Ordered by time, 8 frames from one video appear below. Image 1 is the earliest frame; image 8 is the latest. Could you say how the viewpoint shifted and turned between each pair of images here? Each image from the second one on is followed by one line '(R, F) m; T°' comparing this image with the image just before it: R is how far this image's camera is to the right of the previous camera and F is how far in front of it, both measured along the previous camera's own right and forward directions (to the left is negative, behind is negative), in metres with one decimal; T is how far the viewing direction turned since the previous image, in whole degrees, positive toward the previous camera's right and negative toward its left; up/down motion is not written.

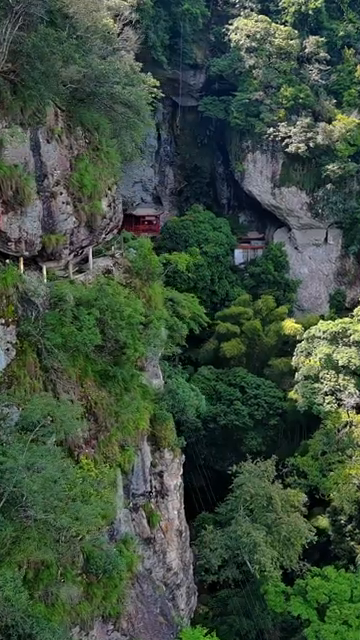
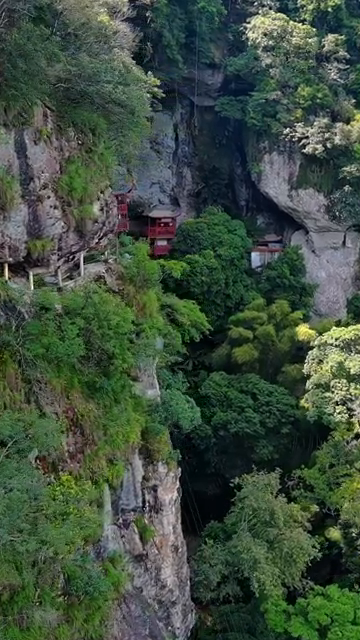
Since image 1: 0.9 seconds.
(+0.6, +0.6) m; -2°
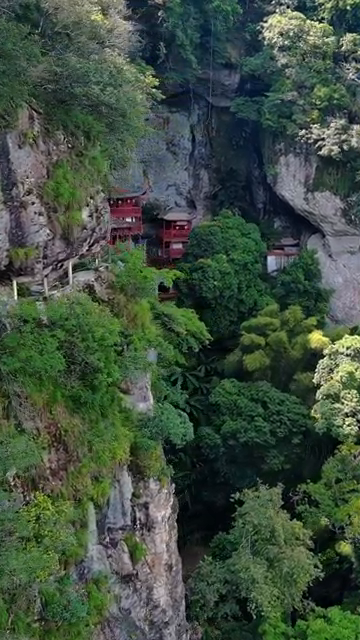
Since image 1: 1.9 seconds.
(+0.6, +0.6) m; -2°
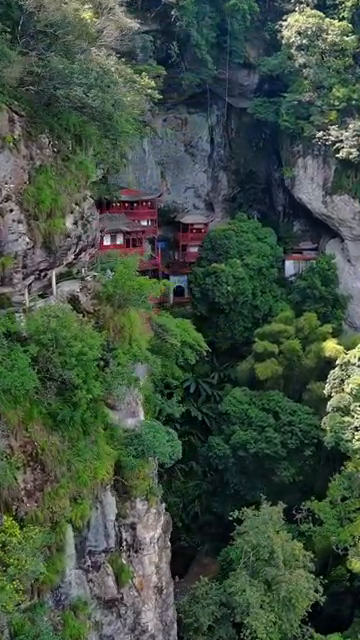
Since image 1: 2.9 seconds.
(+0.6, +0.6) m; -2°
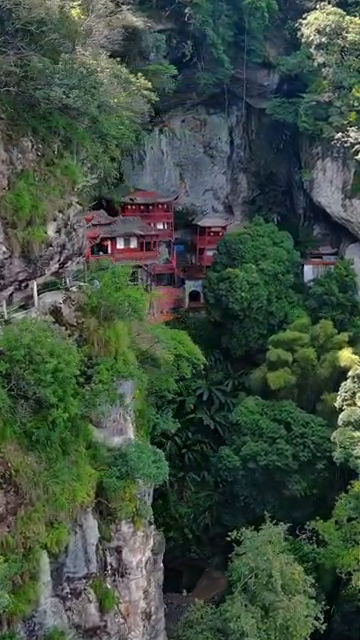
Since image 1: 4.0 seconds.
(+0.6, +0.7) m; -2°
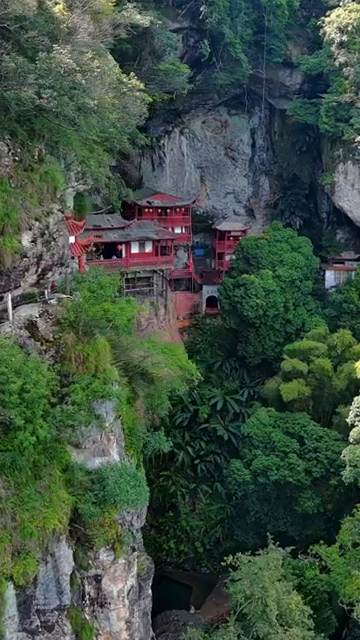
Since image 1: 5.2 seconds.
(+0.7, +0.8) m; -2°
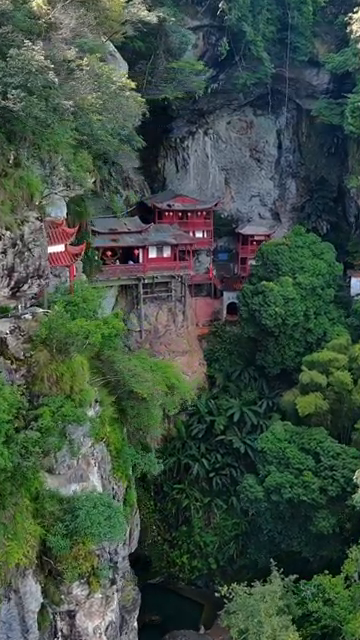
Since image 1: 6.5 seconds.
(+0.7, +0.9) m; -3°
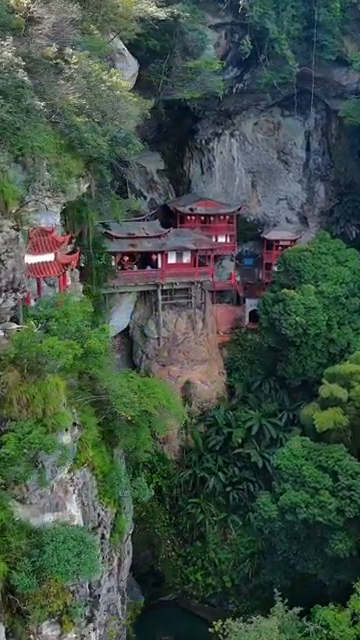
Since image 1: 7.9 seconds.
(+0.7, +0.9) m; -3°
